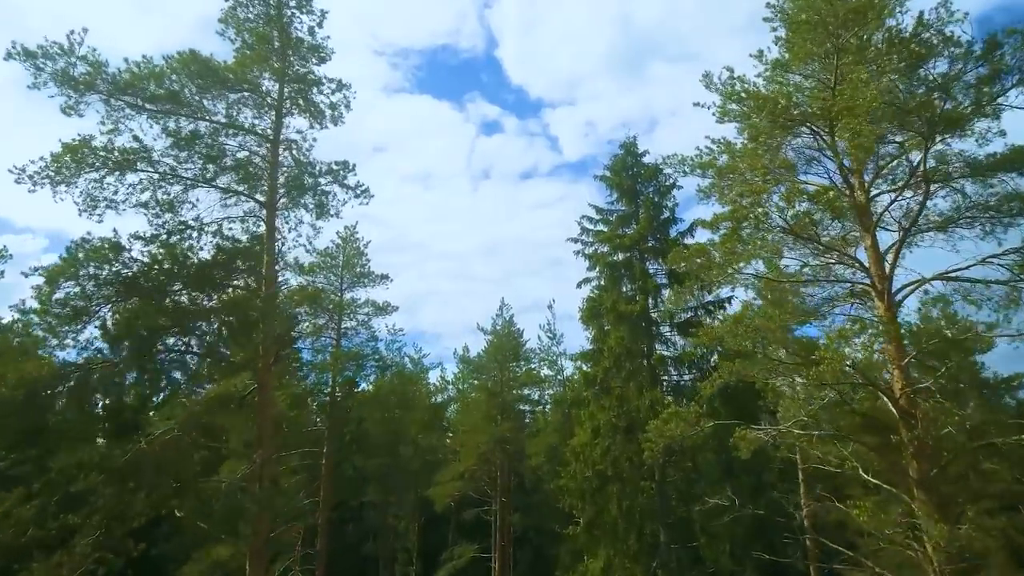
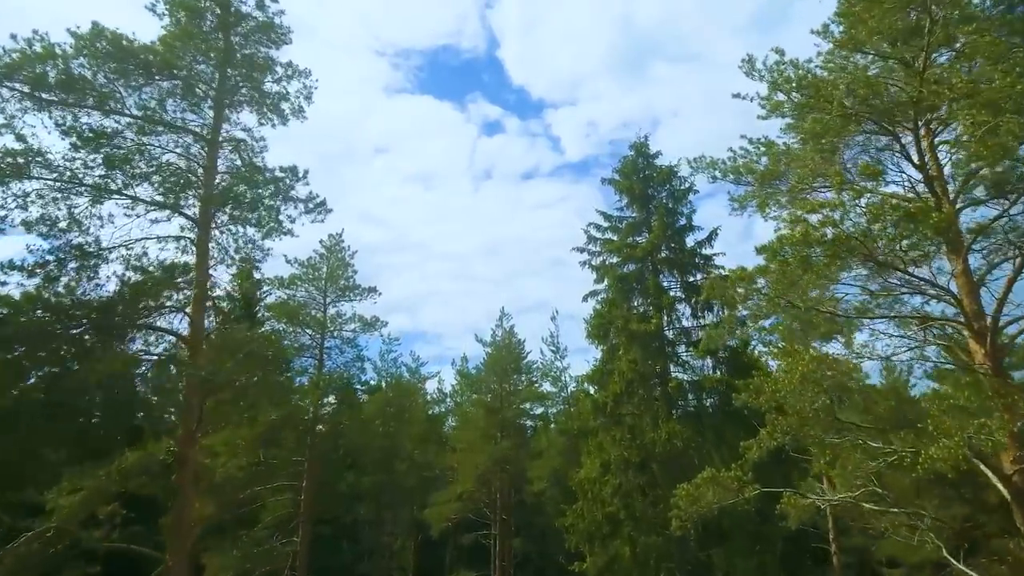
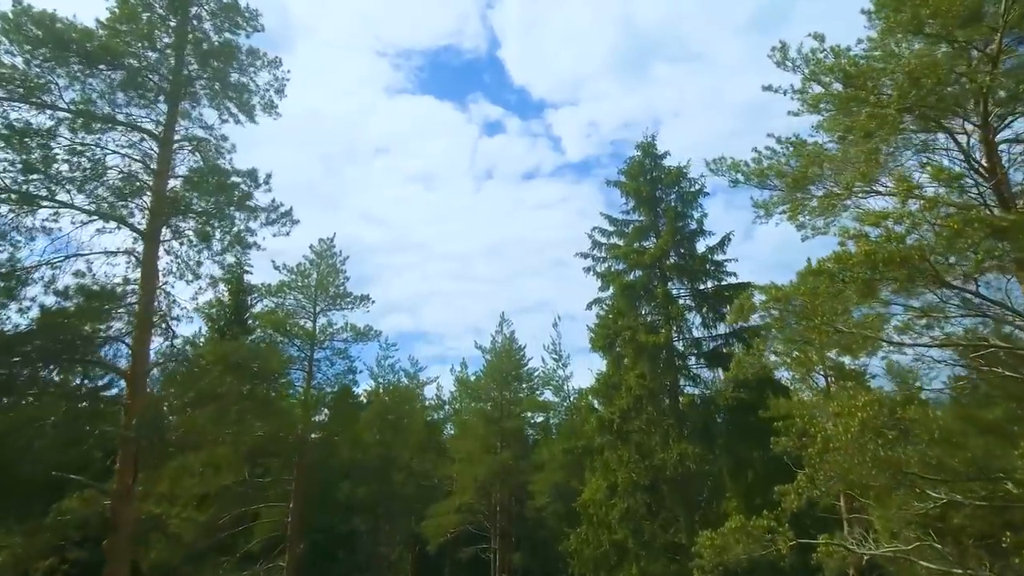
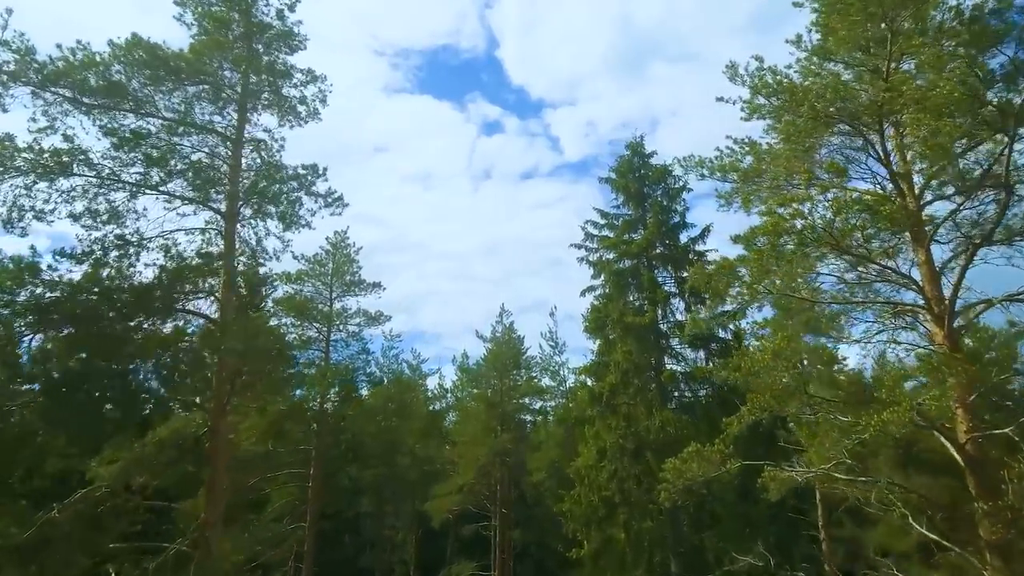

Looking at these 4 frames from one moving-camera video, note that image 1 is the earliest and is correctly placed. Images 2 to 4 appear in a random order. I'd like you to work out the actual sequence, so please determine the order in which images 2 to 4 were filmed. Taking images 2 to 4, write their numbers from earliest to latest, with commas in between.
4, 2, 3
